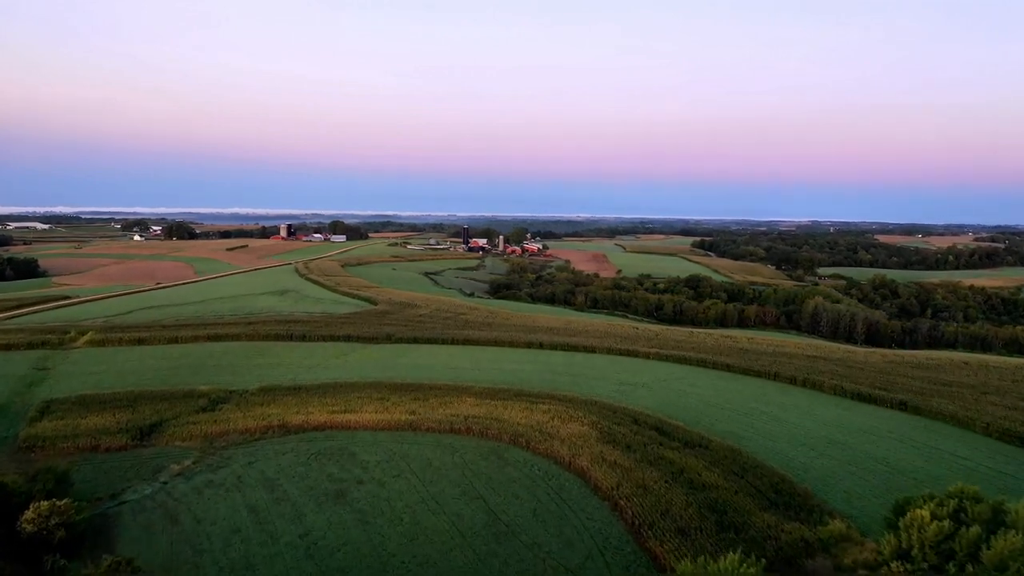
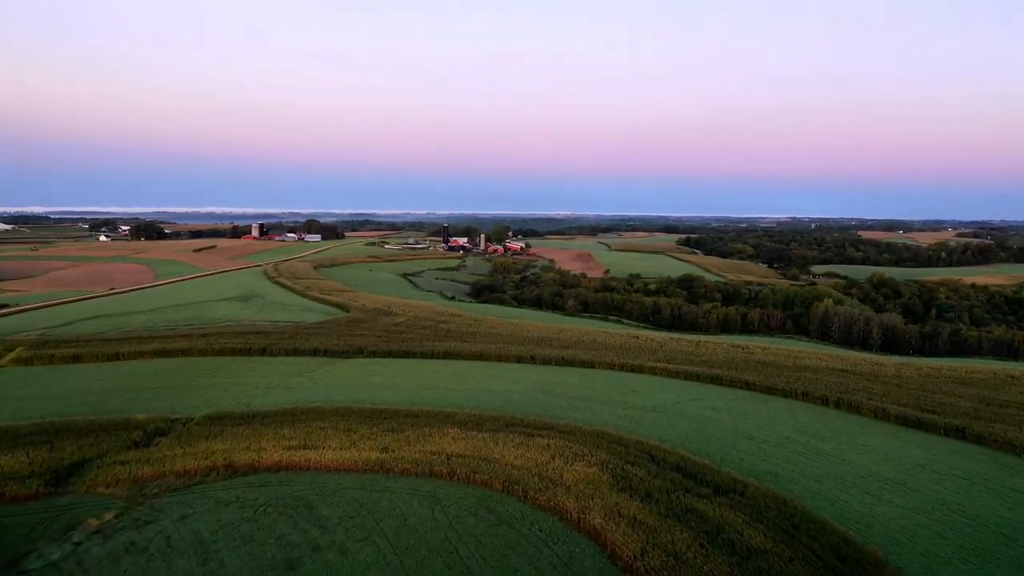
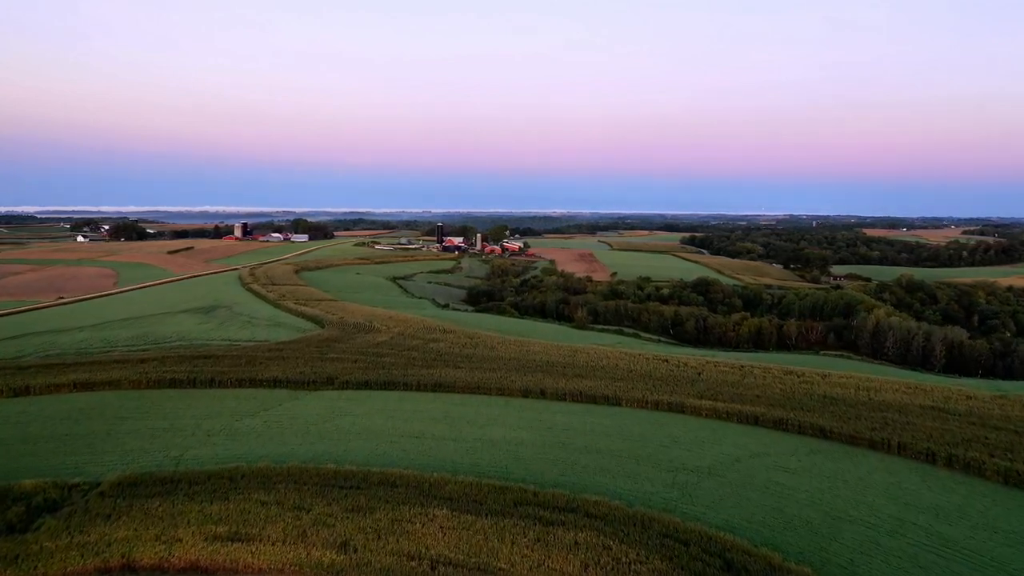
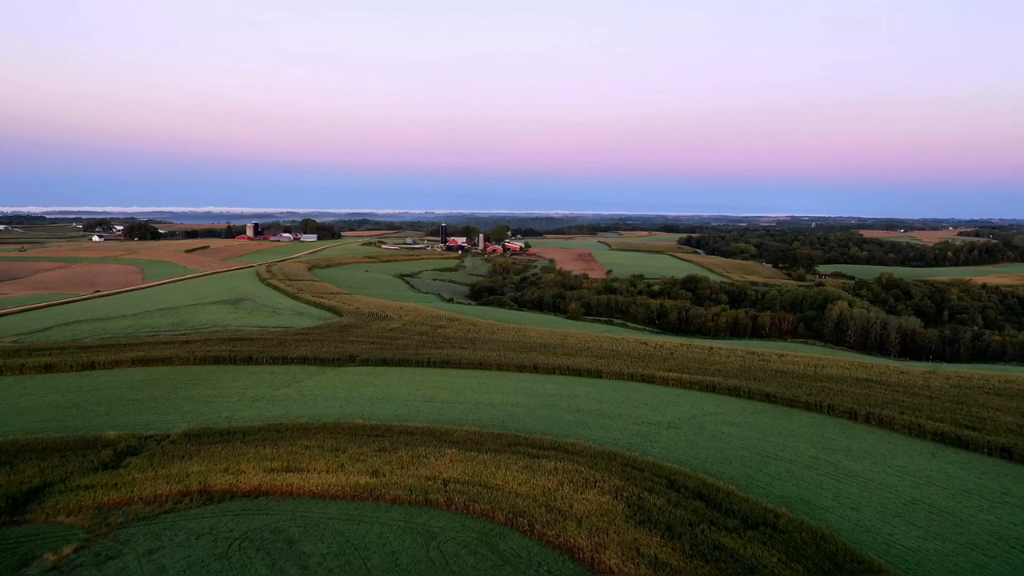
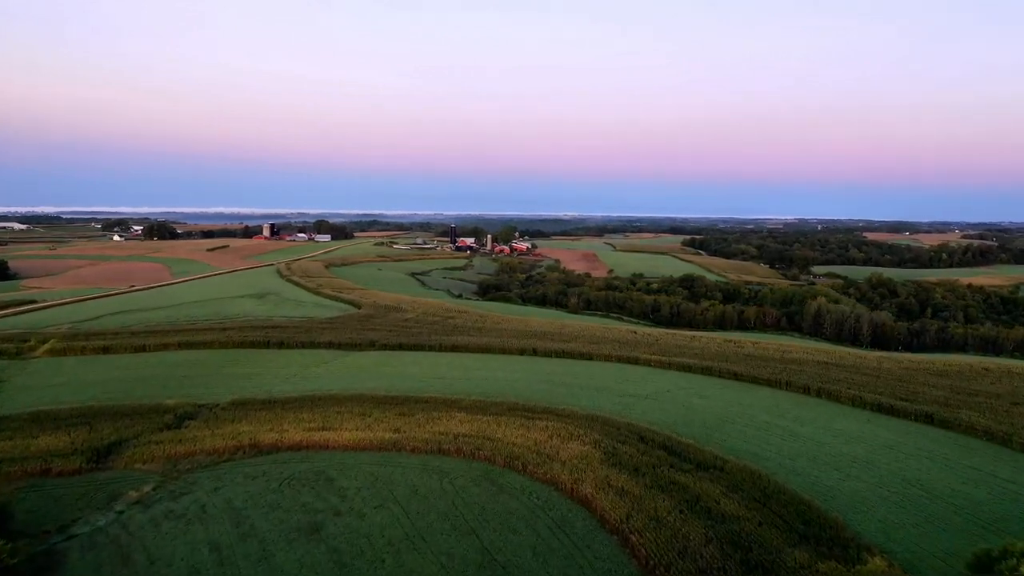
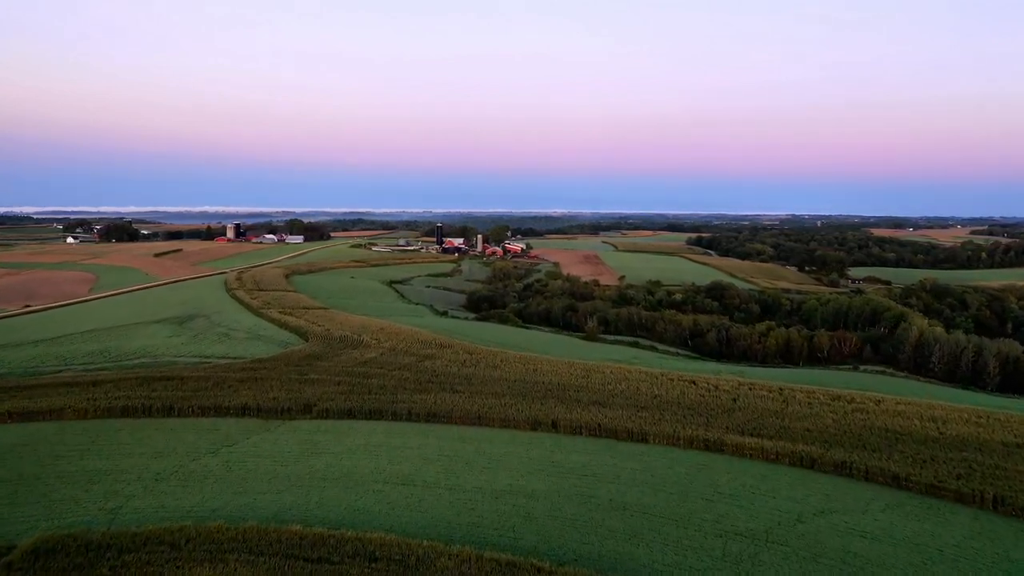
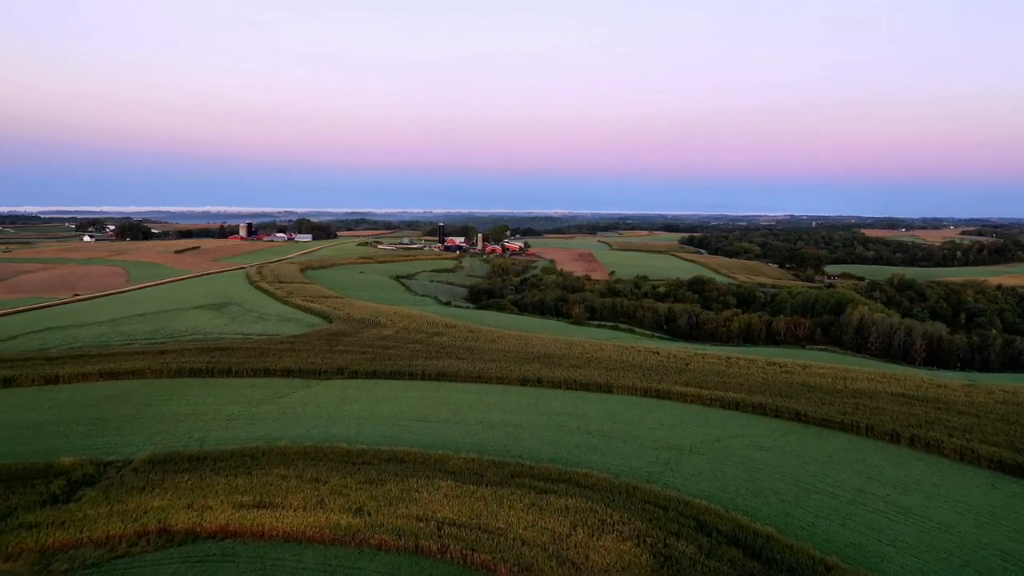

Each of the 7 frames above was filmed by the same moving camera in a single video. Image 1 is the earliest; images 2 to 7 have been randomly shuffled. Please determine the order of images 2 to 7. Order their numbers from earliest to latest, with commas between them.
5, 2, 4, 7, 3, 6
